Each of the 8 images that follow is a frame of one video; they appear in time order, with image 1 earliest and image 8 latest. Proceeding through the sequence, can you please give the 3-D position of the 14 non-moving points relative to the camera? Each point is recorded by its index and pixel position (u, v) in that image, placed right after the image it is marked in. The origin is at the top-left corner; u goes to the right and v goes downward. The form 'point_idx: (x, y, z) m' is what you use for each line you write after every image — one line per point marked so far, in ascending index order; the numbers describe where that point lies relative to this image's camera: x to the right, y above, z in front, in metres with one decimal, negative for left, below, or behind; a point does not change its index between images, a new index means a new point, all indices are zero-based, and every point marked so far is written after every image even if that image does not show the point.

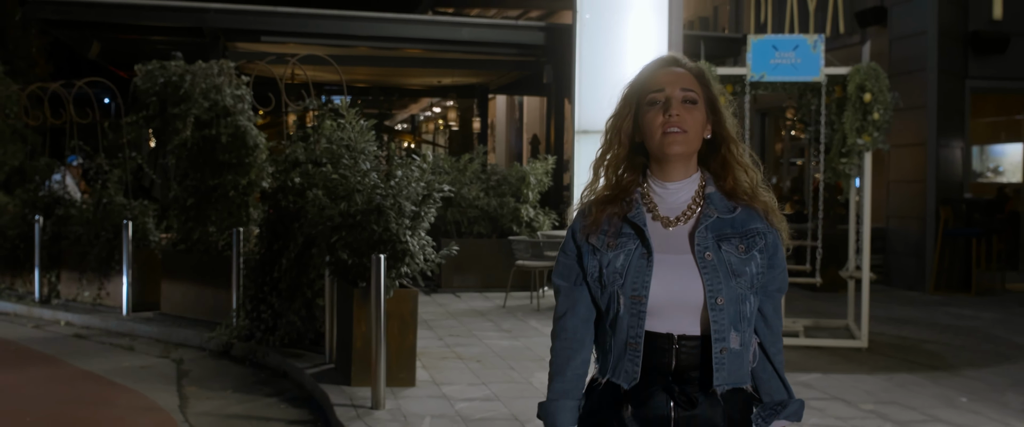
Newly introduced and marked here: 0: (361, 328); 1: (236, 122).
0: (-0.9, -0.7, +6.7) m
1: (-2.2, +0.7, +9.1) m
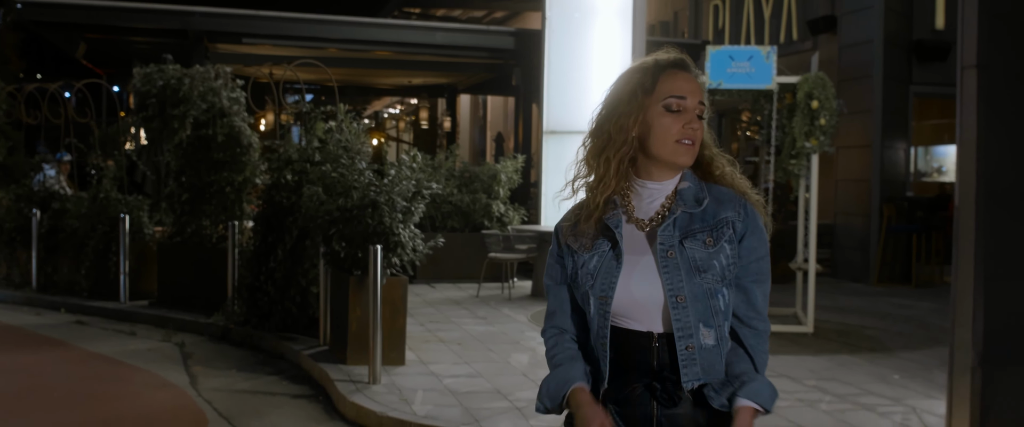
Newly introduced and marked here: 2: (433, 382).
0: (-1.0, -0.6, +7.4) m
1: (-2.4, +0.8, +9.7) m
2: (-0.5, -1.0, +7.0) m
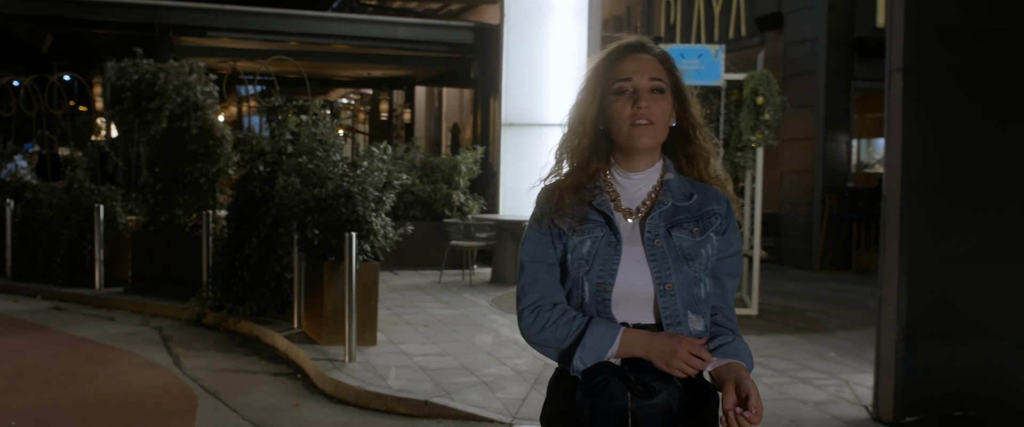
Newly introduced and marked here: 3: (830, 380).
0: (-1.2, -0.6, +7.8) m
1: (-2.7, +0.9, +10.1) m
2: (-0.7, -1.0, +7.5) m
3: (+2.0, -1.1, +7.3) m
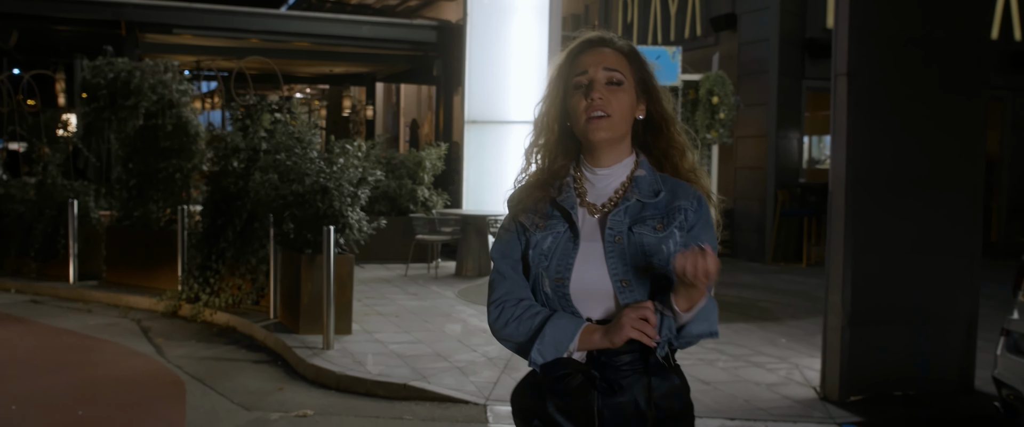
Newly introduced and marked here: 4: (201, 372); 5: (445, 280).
0: (-1.5, -0.5, +8.2) m
1: (-3.0, +0.9, +10.4) m
2: (-0.9, -0.9, +7.9) m
3: (+1.8, -1.0, +7.8) m
4: (-2.0, -1.0, +7.3) m
5: (-0.7, -0.7, +12.8) m
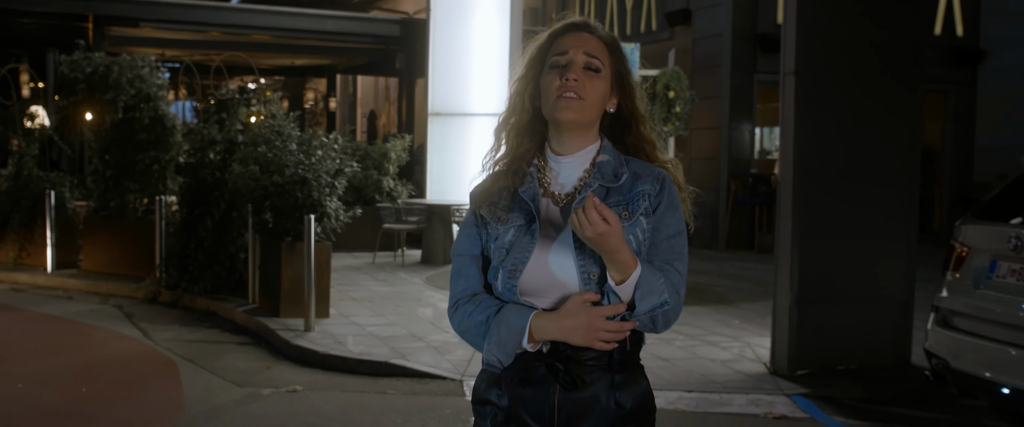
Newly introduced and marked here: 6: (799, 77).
0: (-1.7, -0.4, +8.6) m
1: (-3.3, +1.0, +10.8) m
2: (-1.1, -0.8, +8.3) m
3: (+1.6, -0.9, +8.4) m
4: (-2.2, -0.9, +7.7) m
5: (-1.1, -0.6, +13.2) m
6: (+1.7, +0.8, +6.9) m
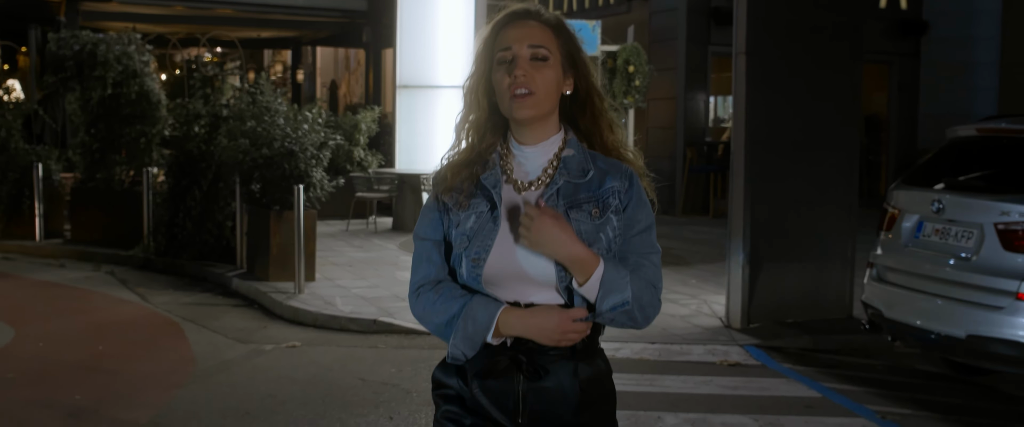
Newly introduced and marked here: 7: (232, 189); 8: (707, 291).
0: (-1.9, -0.2, +9.2) m
1: (-3.6, +1.3, +11.2) m
2: (-1.3, -0.6, +9.0) m
3: (+1.4, -0.7, +9.1) m
4: (-2.3, -0.7, +8.3) m
5: (-1.5, -0.3, +13.8) m
6: (+1.6, +1.0, +7.6) m
7: (-2.4, +0.2, +10.0) m
8: (+1.6, -0.6, +9.5) m
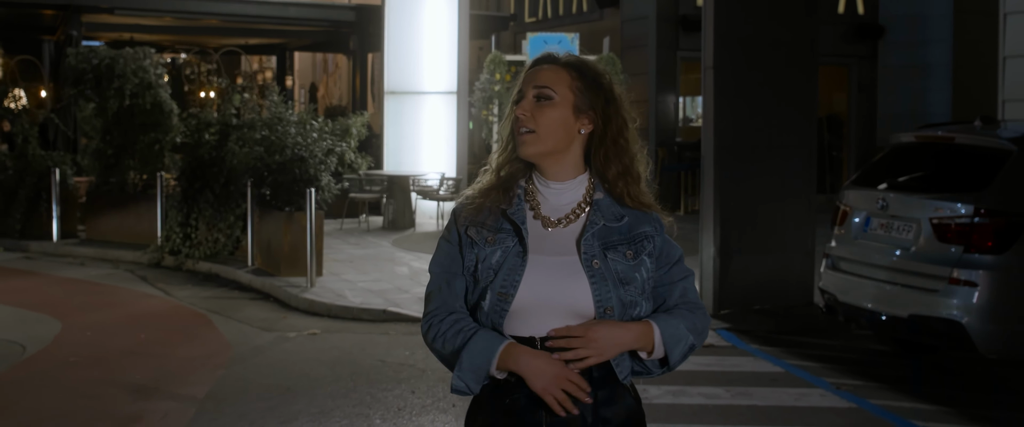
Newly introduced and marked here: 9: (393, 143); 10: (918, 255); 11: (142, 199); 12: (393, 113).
0: (-1.9, -0.2, +10.0) m
1: (-3.7, +1.3, +12.0) m
2: (-1.4, -0.6, +9.8) m
3: (+1.4, -0.7, +10.0) m
4: (-2.4, -0.7, +9.1) m
5: (-1.7, -0.2, +14.6) m
6: (+1.5, +1.0, +8.5) m
7: (-2.5, +0.2, +10.8) m
8: (+1.5, -0.6, +10.5) m
9: (-1.7, +1.0, +16.7) m
10: (+2.4, -0.2, +6.7) m
11: (-3.9, +0.1, +12.1) m
12: (-1.7, +1.5, +16.7) m
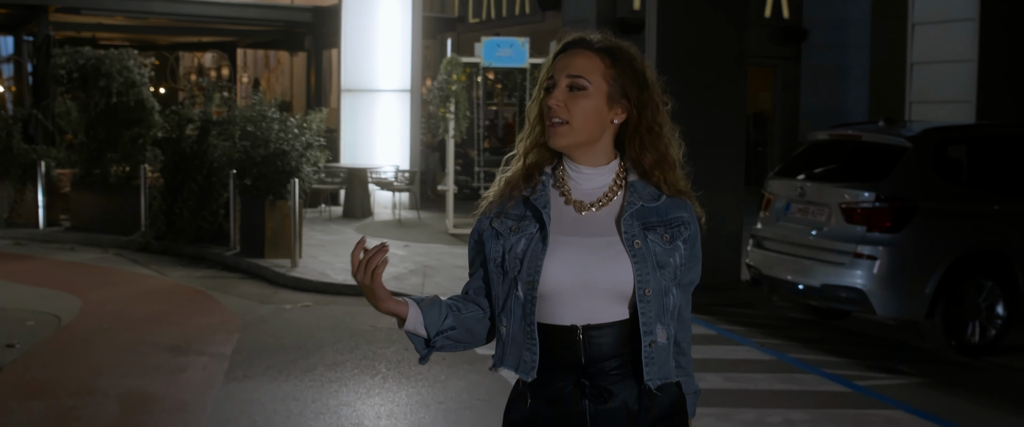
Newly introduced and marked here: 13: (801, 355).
0: (-2.3, -0.1, +11.1) m
1: (-4.2, +1.4, +12.9) m
2: (-1.7, -0.5, +10.9) m
3: (+1.0, -0.5, +11.2) m
4: (-2.7, -0.6, +10.2) m
5: (-2.4, -0.1, +15.7) m
6: (+1.3, +1.2, +9.7) m
7: (-2.9, +0.3, +11.8) m
8: (+1.2, -0.5, +11.7) m
9: (-2.5, +1.2, +17.8) m
10: (+2.2, -0.1, +8.0) m
11: (-4.4, +0.3, +13.0) m
12: (-2.5, +1.6, +17.7) m
13: (+1.9, -1.0, +7.8) m
